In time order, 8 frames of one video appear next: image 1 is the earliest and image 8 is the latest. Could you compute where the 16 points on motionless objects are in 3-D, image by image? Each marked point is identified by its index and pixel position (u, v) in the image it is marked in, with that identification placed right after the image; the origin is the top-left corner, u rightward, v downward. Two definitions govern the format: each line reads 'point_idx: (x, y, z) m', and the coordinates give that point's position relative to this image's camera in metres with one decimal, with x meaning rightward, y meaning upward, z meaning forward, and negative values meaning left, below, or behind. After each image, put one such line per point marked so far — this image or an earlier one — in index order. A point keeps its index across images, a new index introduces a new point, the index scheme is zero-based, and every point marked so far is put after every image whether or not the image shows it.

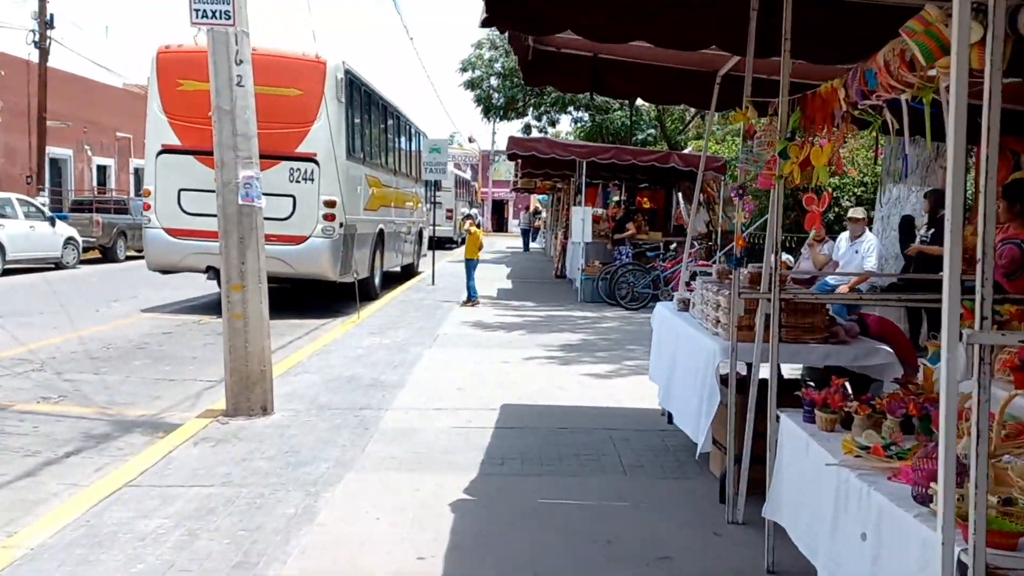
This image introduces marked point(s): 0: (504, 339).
0: (-0.1, -0.7, +11.0) m
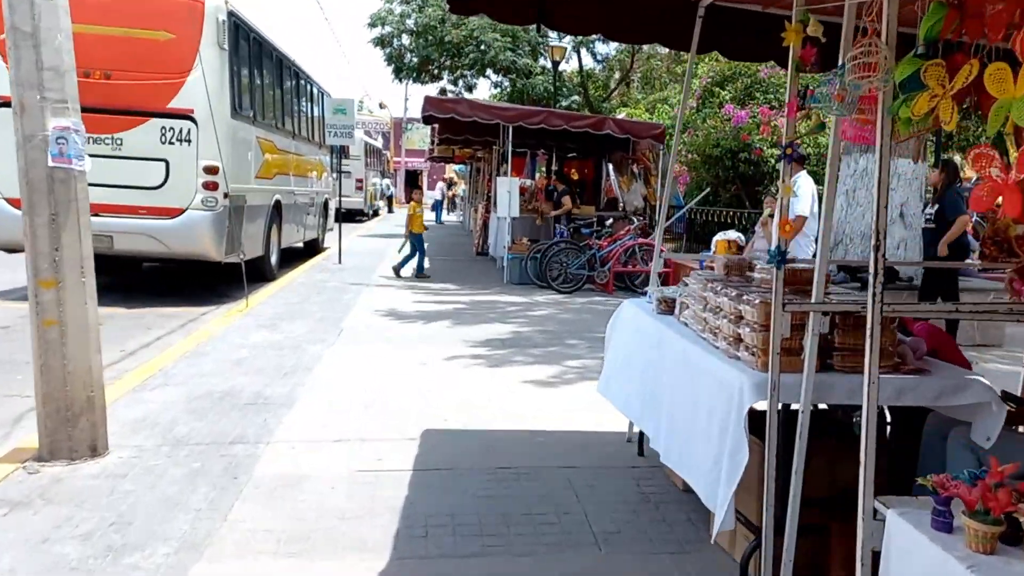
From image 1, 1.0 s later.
0: (-1.0, -0.5, +9.3) m
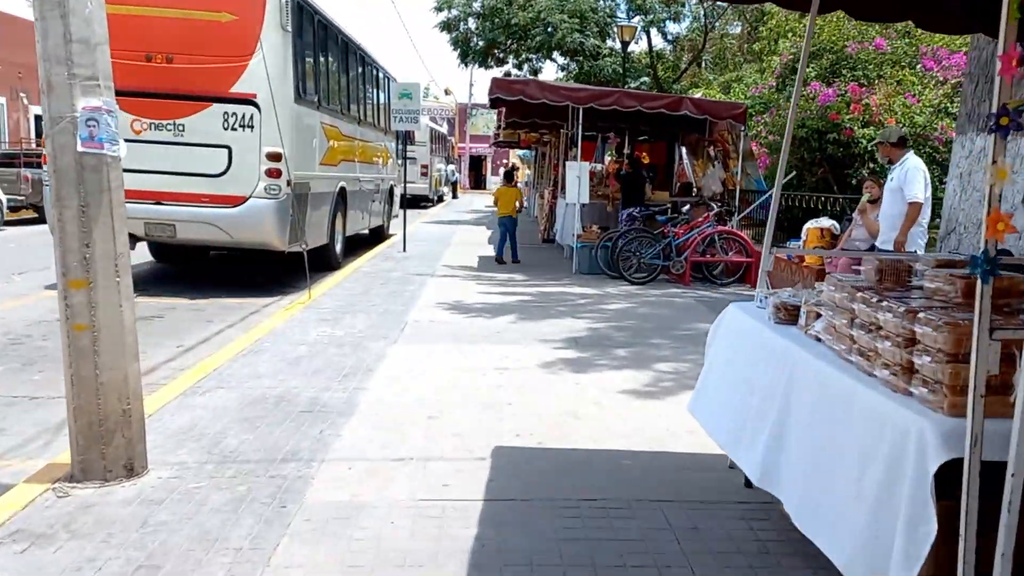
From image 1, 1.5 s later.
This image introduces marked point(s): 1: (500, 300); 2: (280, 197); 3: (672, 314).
0: (-0.2, -0.4, +8.7) m
1: (-0.1, -0.2, +10.8) m
2: (-3.0, +1.2, +10.9) m
3: (+1.8, -0.3, +9.8) m
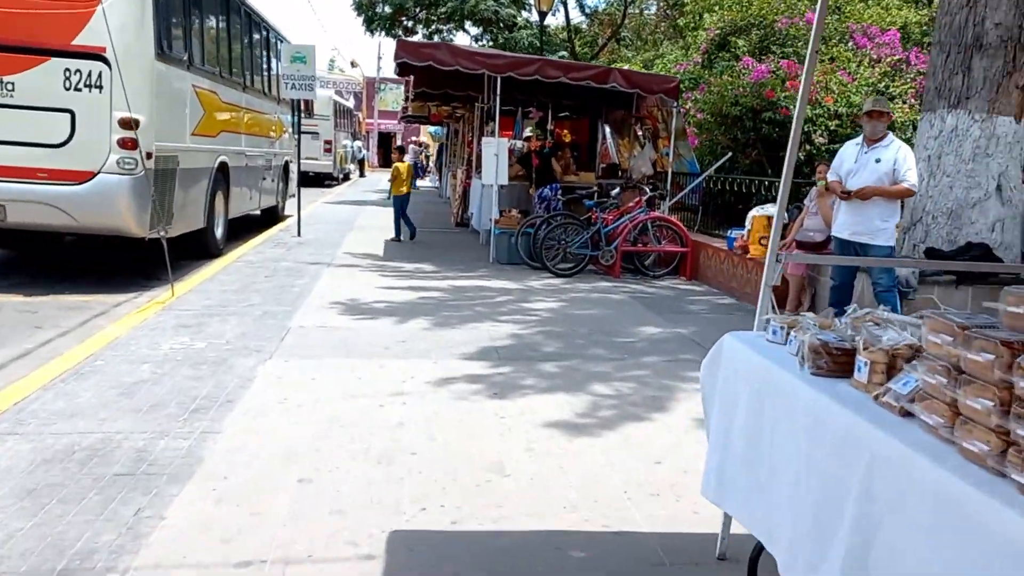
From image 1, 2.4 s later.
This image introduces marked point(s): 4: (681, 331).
0: (-1.0, -0.4, +7.2) m
1: (-1.1, -0.1, +9.2) m
2: (-3.9, +1.2, +9.0) m
3: (+0.9, -0.3, +8.5) m
4: (+1.6, -0.4, +7.9) m
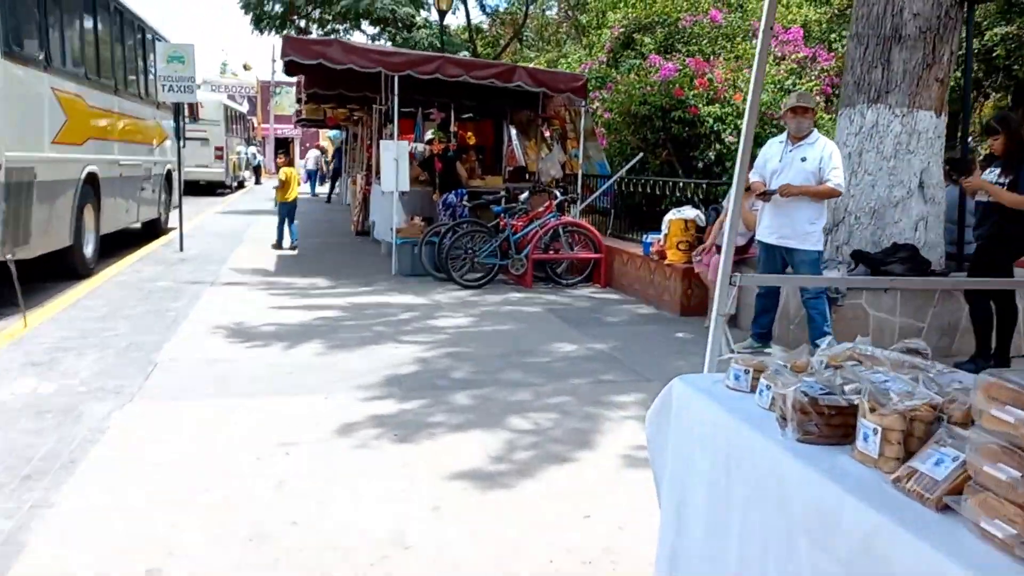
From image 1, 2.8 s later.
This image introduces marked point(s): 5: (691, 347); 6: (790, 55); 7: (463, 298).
0: (-1.7, -0.6, +6.3) m
1: (-2.1, -0.3, +8.4) m
2: (-4.9, +0.9, +7.8) m
3: (0.0, -0.4, +7.8) m
4: (+0.8, -0.5, +7.3) m
5: (+1.5, -0.5, +7.3) m
6: (+4.8, +4.1, +14.9) m
7: (-0.6, -0.1, +9.8) m
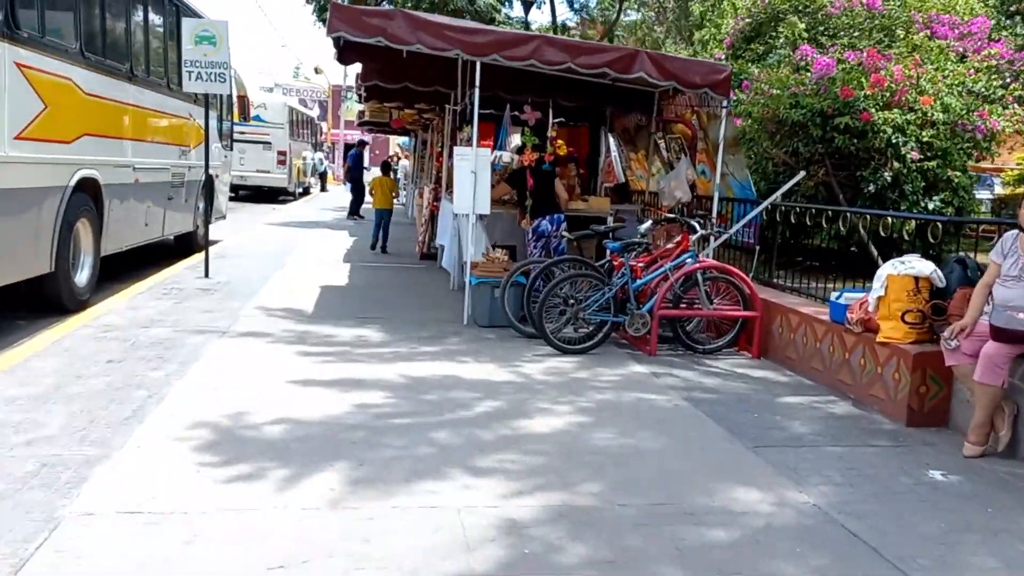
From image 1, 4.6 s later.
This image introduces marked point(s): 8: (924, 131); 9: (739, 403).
0: (-1.0, -1.1, +3.5) m
1: (-1.2, -0.8, +5.6) m
2: (-4.0, +0.6, +5.3) m
3: (+0.9, -1.0, +4.9) m
4: (+1.5, -1.1, +4.3) m
5: (+2.3, -1.1, +4.3) m
6: (+6.3, +3.2, +11.6) m
7: (+0.4, -0.7, +6.9) m
8: (+4.8, +1.8, +9.9) m
9: (+1.7, -0.8, +6.3) m
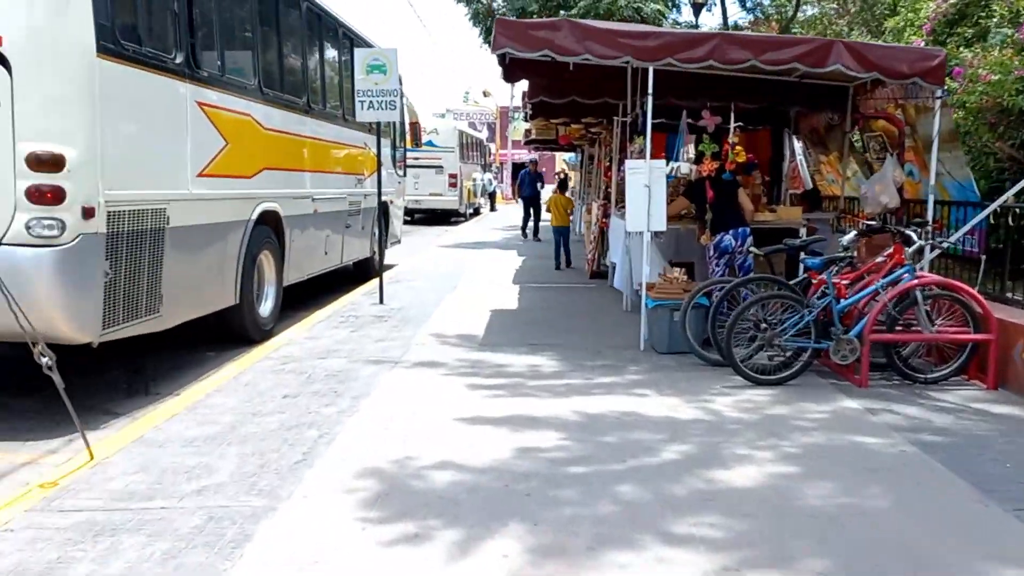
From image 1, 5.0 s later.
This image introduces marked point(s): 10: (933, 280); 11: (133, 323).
0: (-0.3, -1.2, +3.0) m
1: (-0.1, -1.0, +5.1) m
2: (-2.9, +0.3, +5.4) m
3: (+1.8, -1.1, +4.0) m
4: (+2.4, -1.2, +3.3) m
5: (+3.1, -1.2, +3.1) m
6: (+8.4, +3.1, +9.6) m
7: (+1.8, -0.8, +6.1) m
8: (+6.6, +1.7, +8.2) m
9: (+2.9, -1.0, +5.3) m
10: (+3.3, +0.1, +6.6) m
11: (-2.9, -0.3, +6.5) m
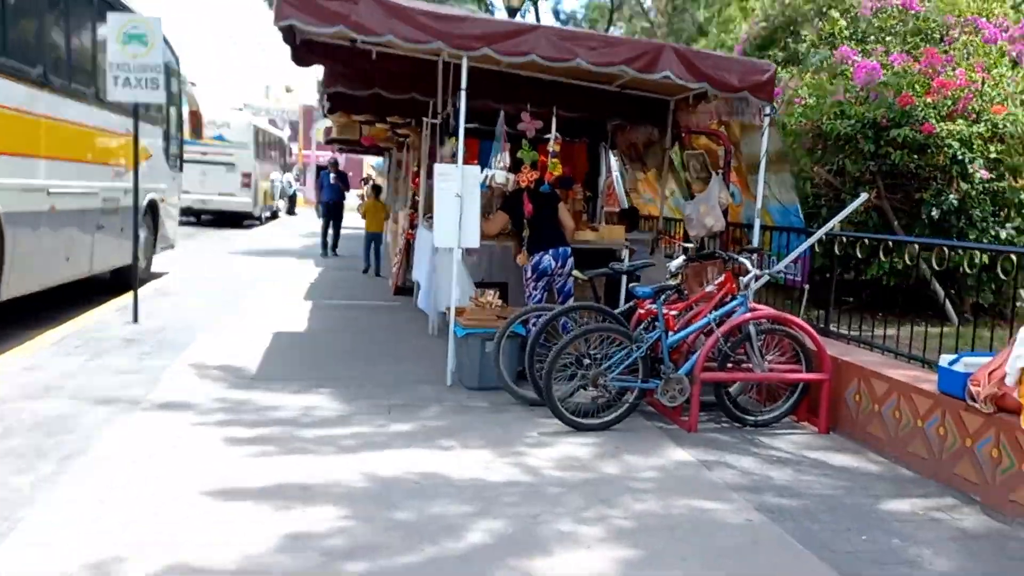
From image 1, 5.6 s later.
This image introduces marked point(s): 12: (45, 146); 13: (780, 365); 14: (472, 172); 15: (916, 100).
0: (-0.9, -1.4, +1.7) m
1: (-1.2, -1.1, +3.8) m
2: (-3.9, +0.2, +3.4) m
3: (+0.9, -1.3, +3.1) m
4: (+1.6, -1.4, +2.5) m
5: (+2.4, -1.4, +2.5) m
6: (+6.2, +2.7, +10.1) m
7: (+0.4, -1.0, +5.1) m
8: (+4.7, +1.4, +8.3) m
9: (+1.7, -1.2, +4.6) m
10: (+1.8, -0.2, +6.0) m
11: (-4.2, -0.4, +4.5) m
12: (-4.8, +1.5, +8.7) m
13: (+1.9, -0.6, +6.0) m
14: (-0.3, +0.8, +6.6) m
15: (+3.9, +1.8, +8.2) m
